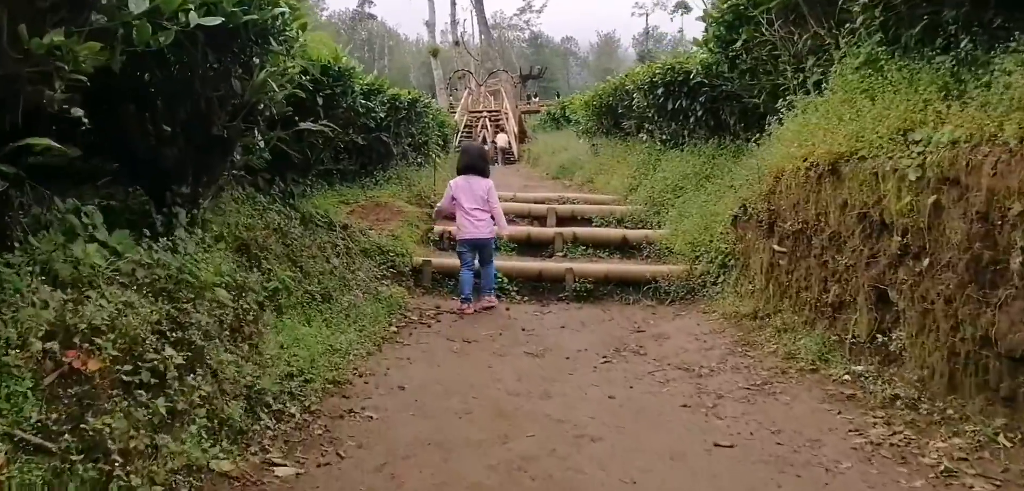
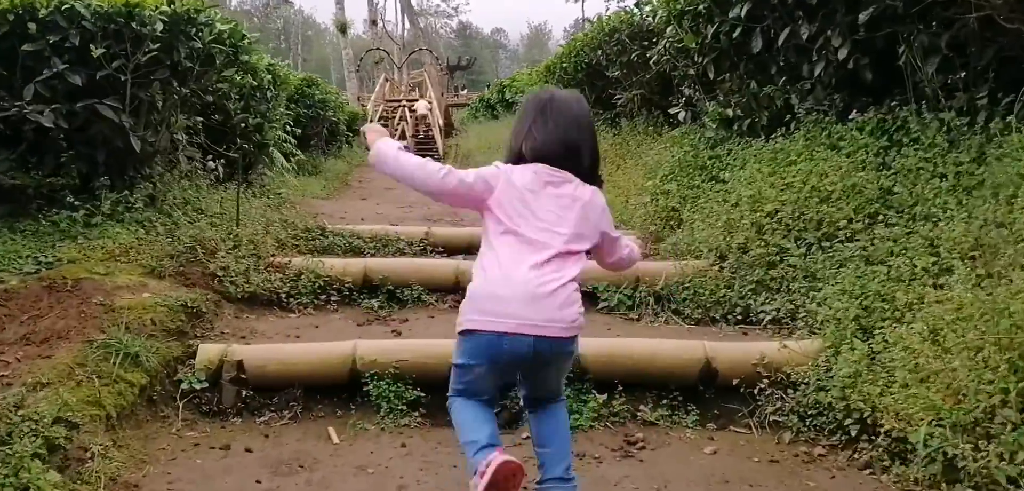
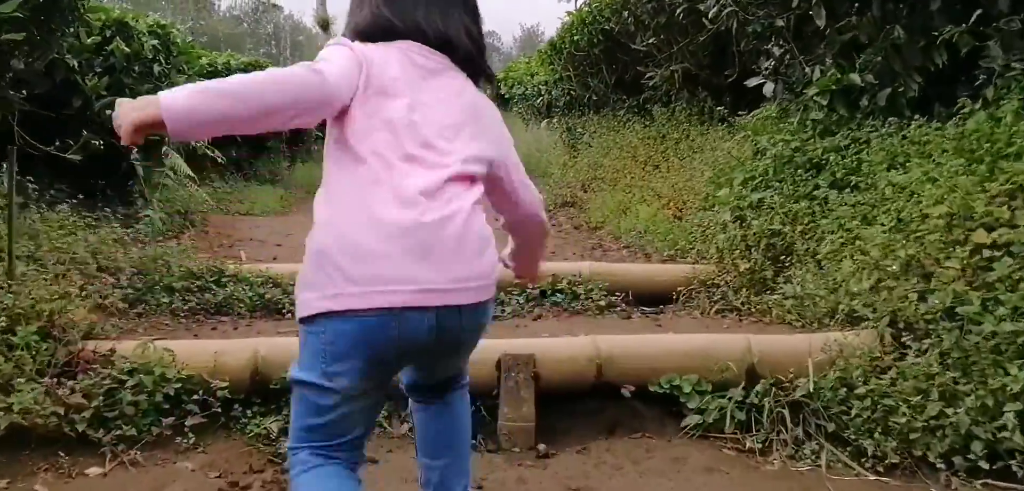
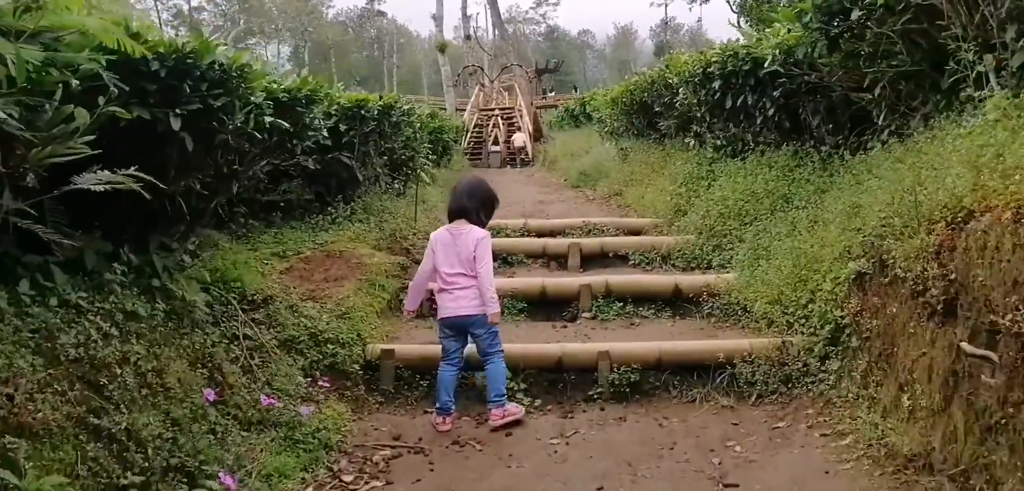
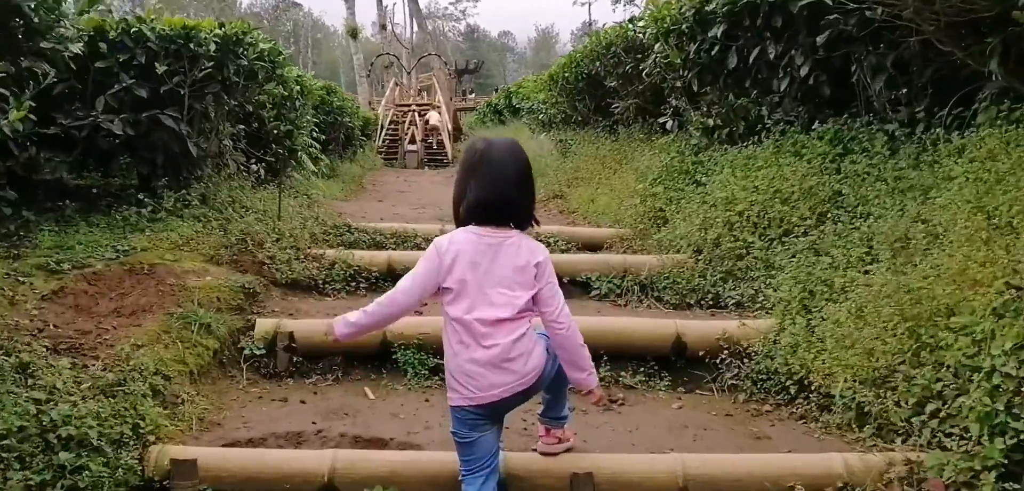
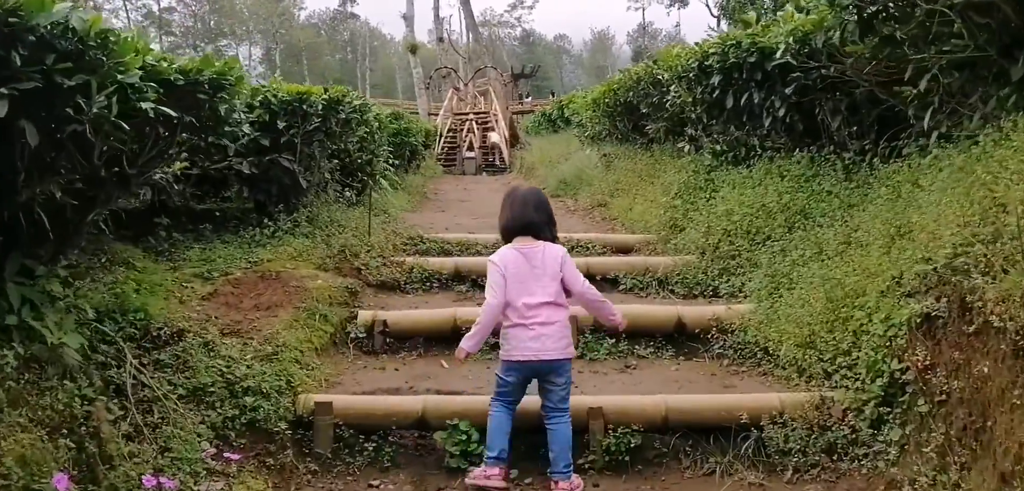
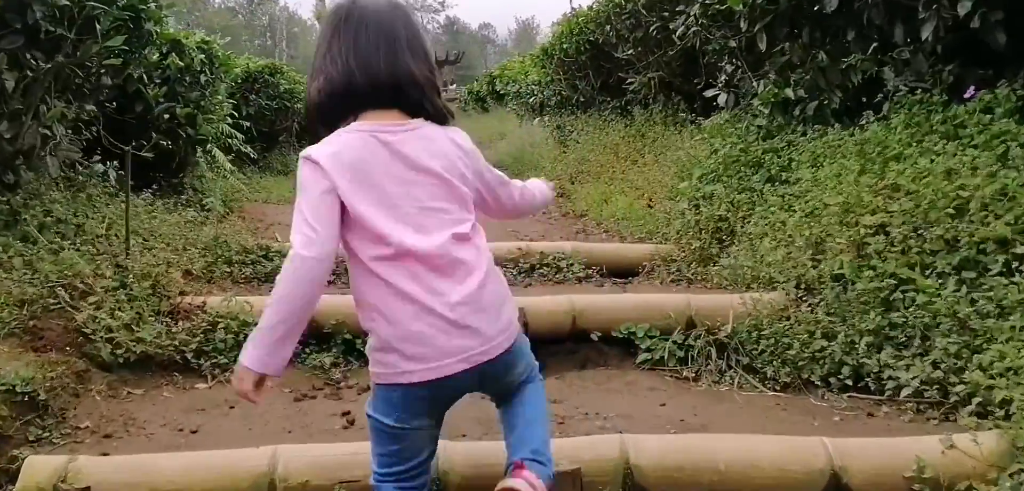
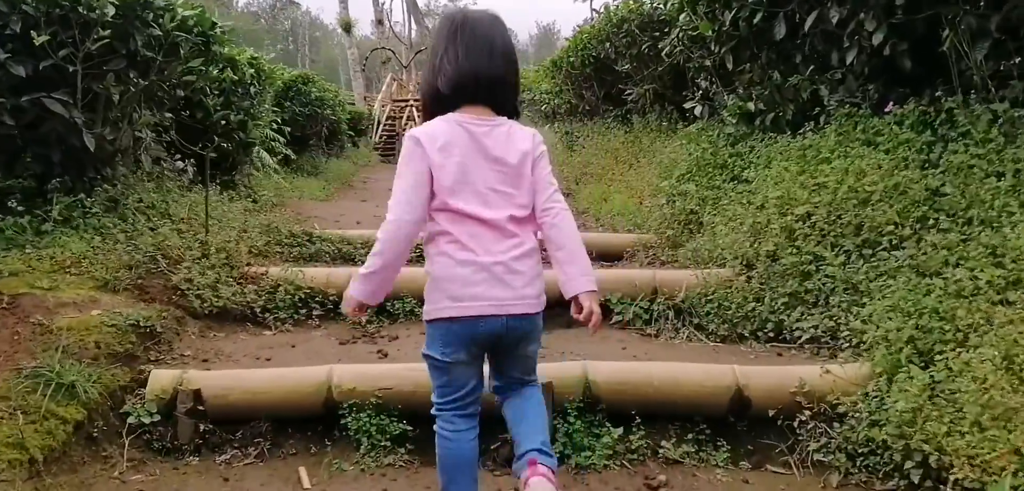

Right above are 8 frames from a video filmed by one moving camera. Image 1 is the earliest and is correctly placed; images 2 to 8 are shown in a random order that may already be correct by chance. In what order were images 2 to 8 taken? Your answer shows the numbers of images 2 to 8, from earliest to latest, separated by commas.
4, 6, 5, 2, 8, 7, 3
